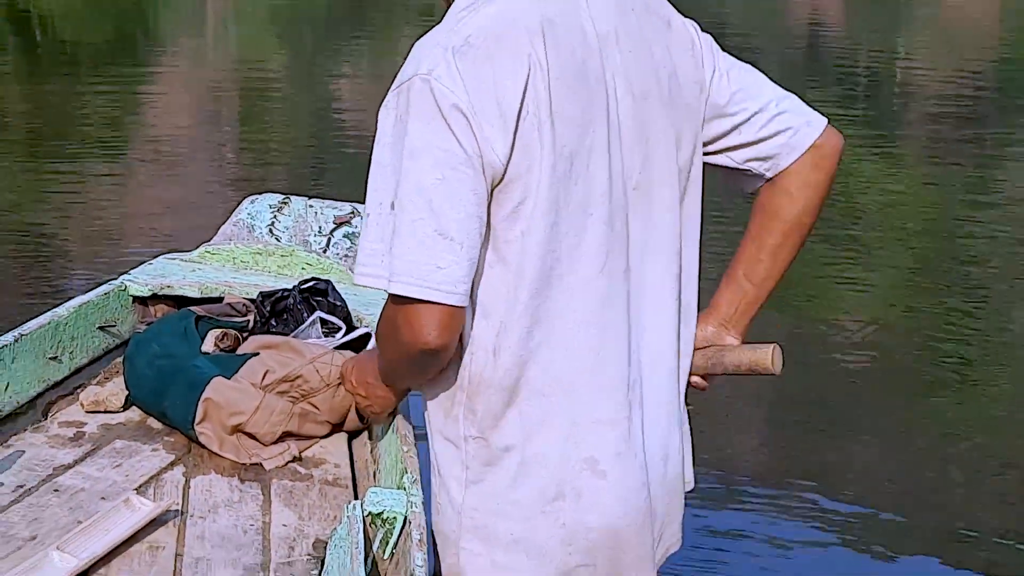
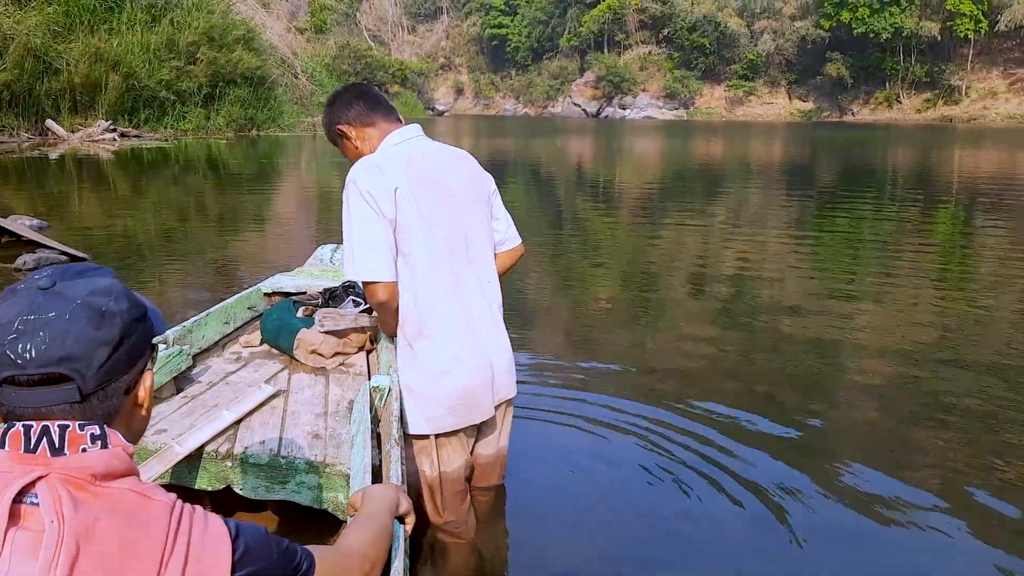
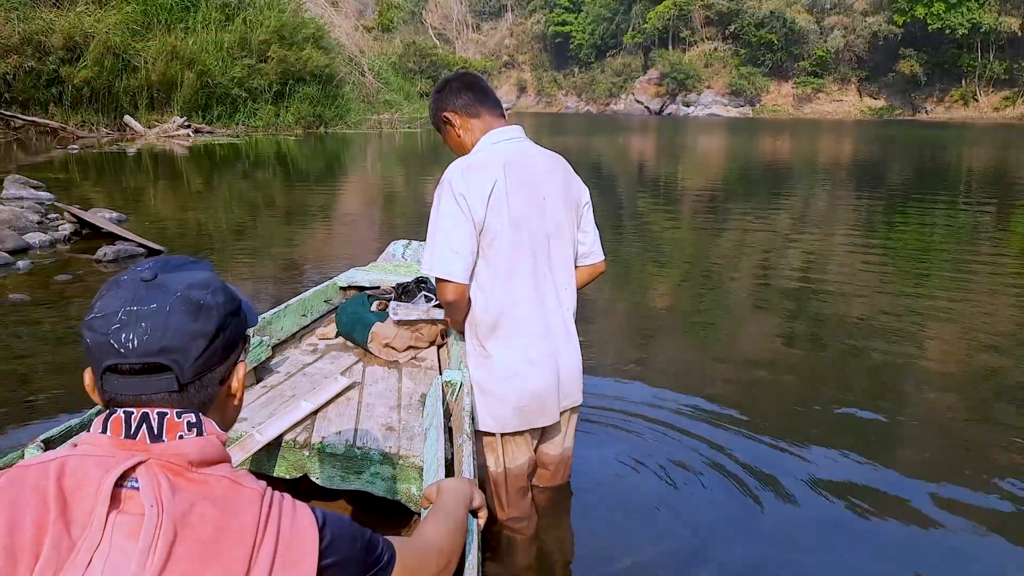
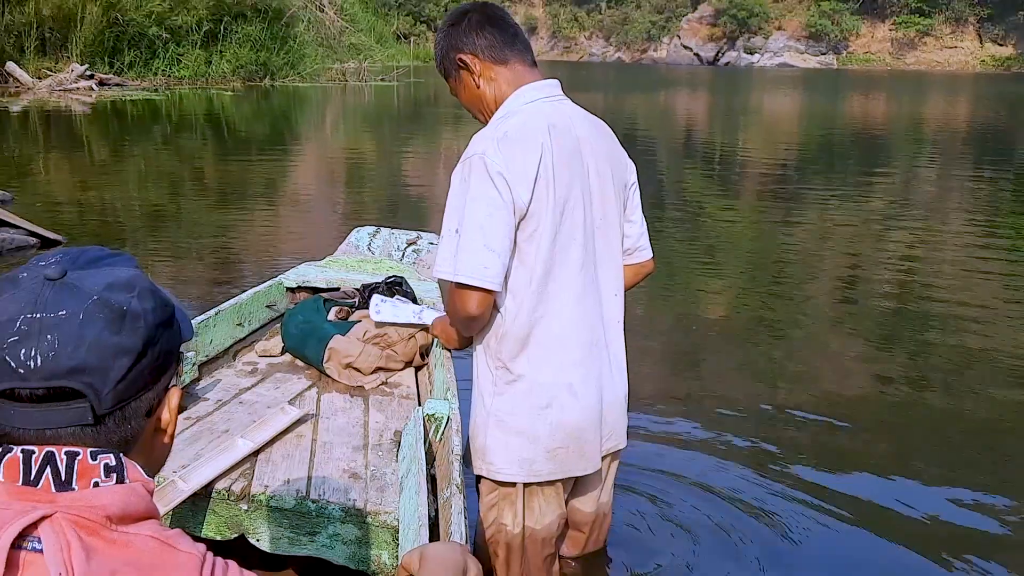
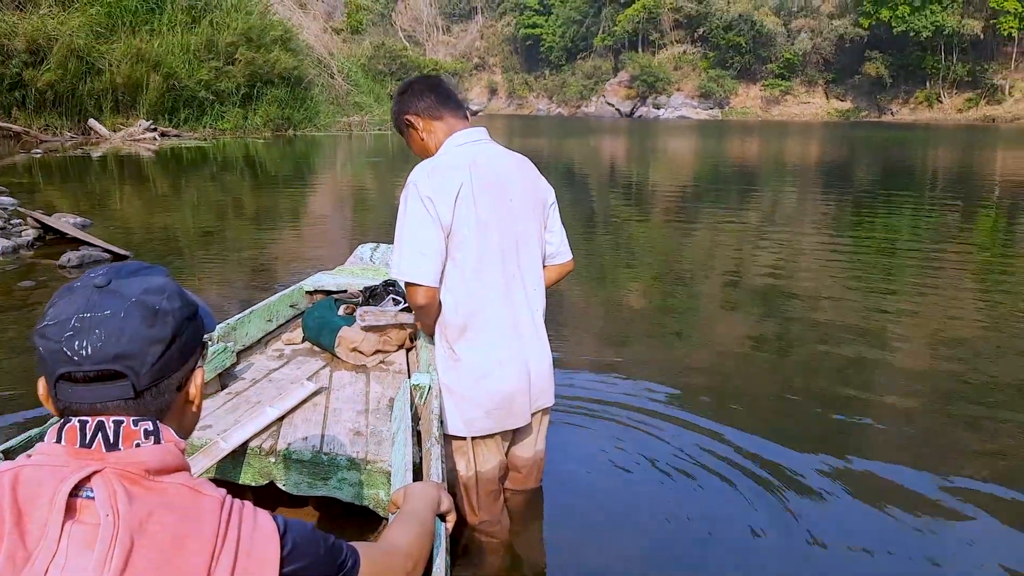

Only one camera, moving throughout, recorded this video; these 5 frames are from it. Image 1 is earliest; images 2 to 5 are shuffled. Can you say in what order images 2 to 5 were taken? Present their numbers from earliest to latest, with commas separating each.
4, 3, 5, 2
